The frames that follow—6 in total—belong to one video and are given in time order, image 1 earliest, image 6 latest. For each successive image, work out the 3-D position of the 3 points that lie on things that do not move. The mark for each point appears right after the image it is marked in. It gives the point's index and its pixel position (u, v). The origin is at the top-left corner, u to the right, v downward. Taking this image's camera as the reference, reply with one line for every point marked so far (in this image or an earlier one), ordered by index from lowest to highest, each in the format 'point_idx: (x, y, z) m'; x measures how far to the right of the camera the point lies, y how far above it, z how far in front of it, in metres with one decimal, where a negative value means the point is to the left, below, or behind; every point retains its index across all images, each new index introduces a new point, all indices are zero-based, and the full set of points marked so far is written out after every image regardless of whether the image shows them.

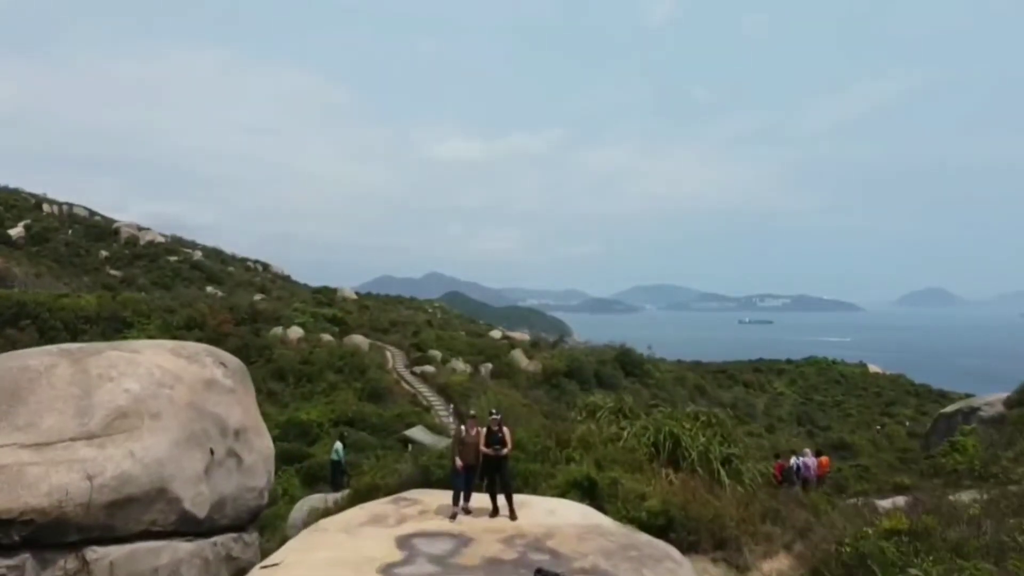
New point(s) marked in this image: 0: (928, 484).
0: (+8.2, -3.9, +17.2) m
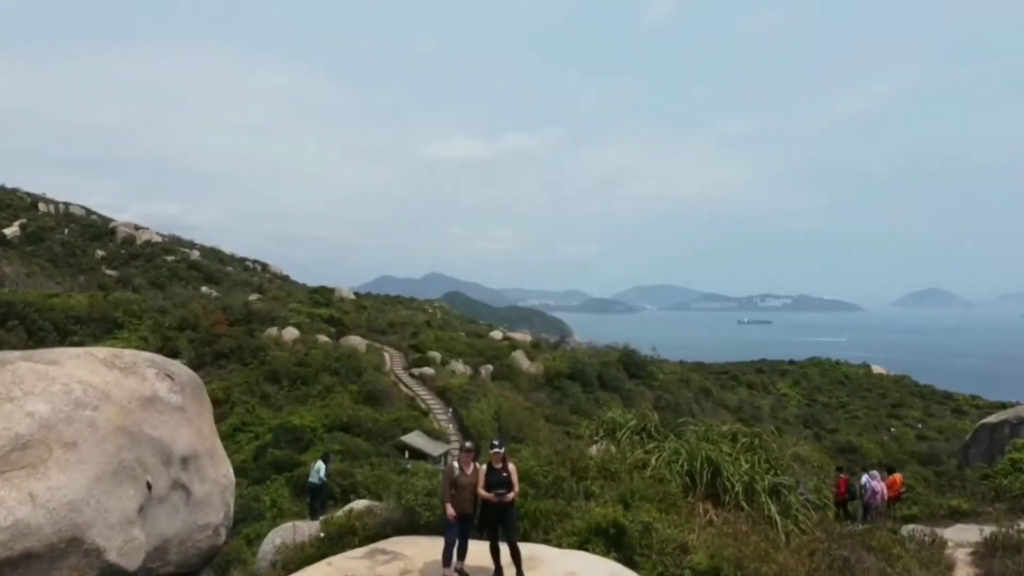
0: (+8.3, -3.9, +15.1) m
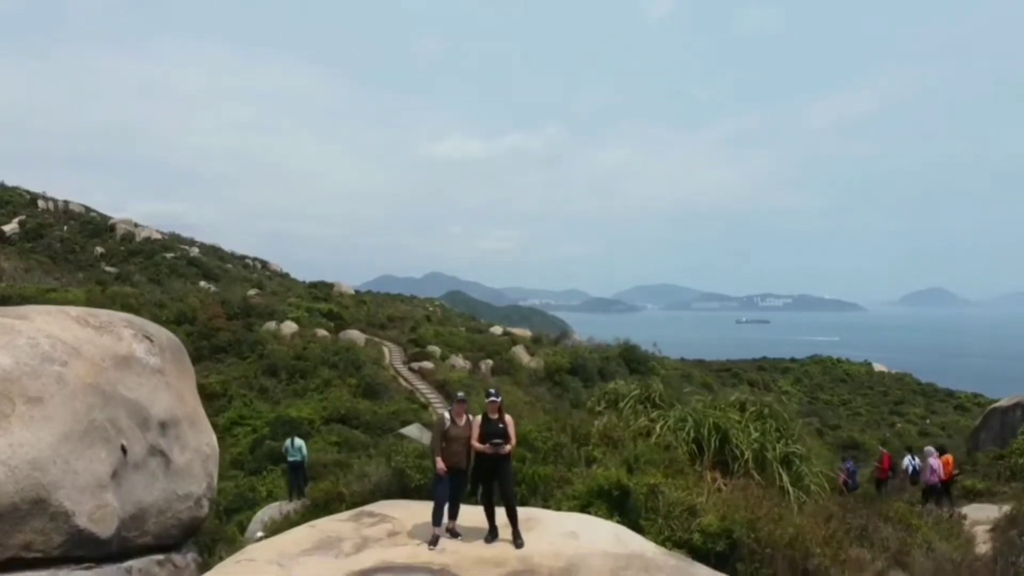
0: (+8.3, -3.4, +14.5) m
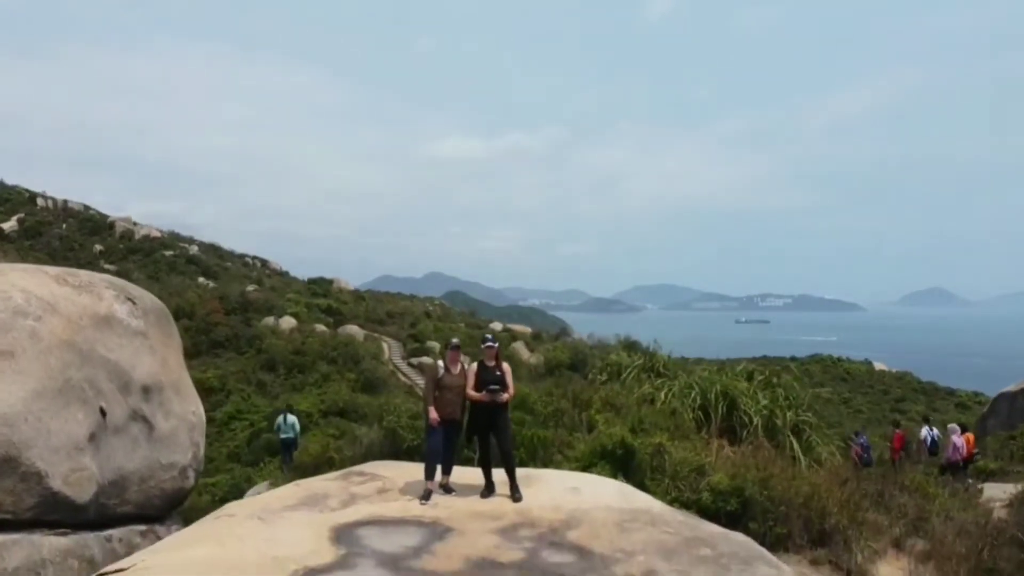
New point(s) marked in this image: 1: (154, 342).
0: (+8.3, -3.0, +14.1) m
1: (-3.8, -0.6, +9.3) m
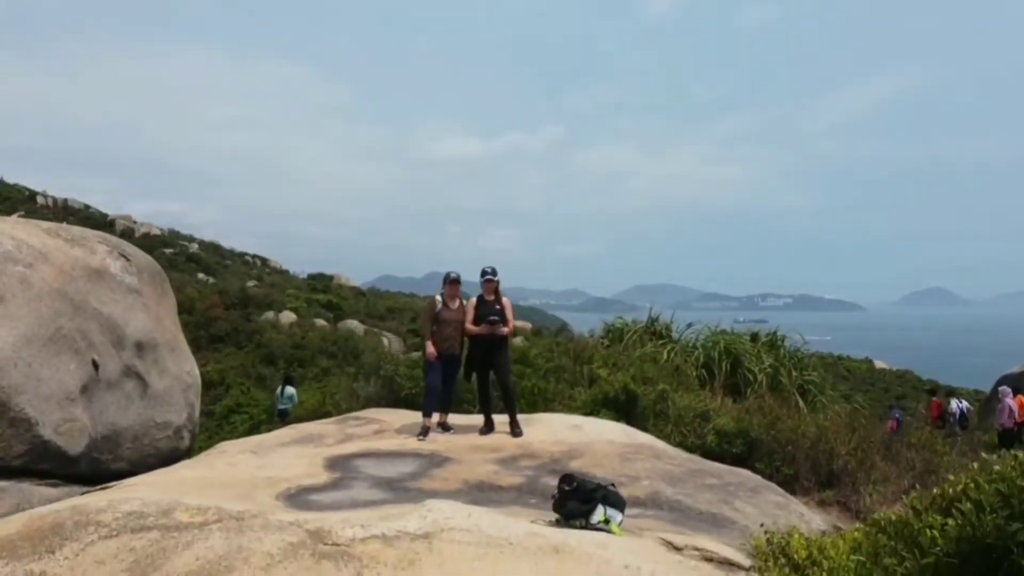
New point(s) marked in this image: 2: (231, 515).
0: (+8.3, -2.5, +14.0) m
1: (-3.8, -0.1, +9.1) m
2: (-1.2, -1.0, +3.8) m
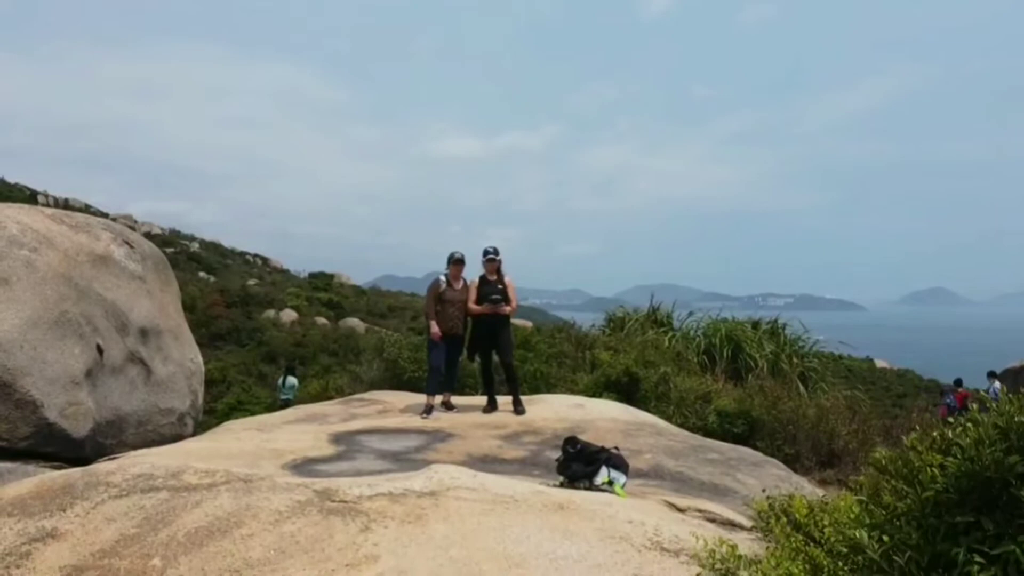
0: (+8.3, -2.4, +14.0) m
1: (-3.8, 0.0, +9.2) m
2: (-1.2, -0.8, +3.8) m
